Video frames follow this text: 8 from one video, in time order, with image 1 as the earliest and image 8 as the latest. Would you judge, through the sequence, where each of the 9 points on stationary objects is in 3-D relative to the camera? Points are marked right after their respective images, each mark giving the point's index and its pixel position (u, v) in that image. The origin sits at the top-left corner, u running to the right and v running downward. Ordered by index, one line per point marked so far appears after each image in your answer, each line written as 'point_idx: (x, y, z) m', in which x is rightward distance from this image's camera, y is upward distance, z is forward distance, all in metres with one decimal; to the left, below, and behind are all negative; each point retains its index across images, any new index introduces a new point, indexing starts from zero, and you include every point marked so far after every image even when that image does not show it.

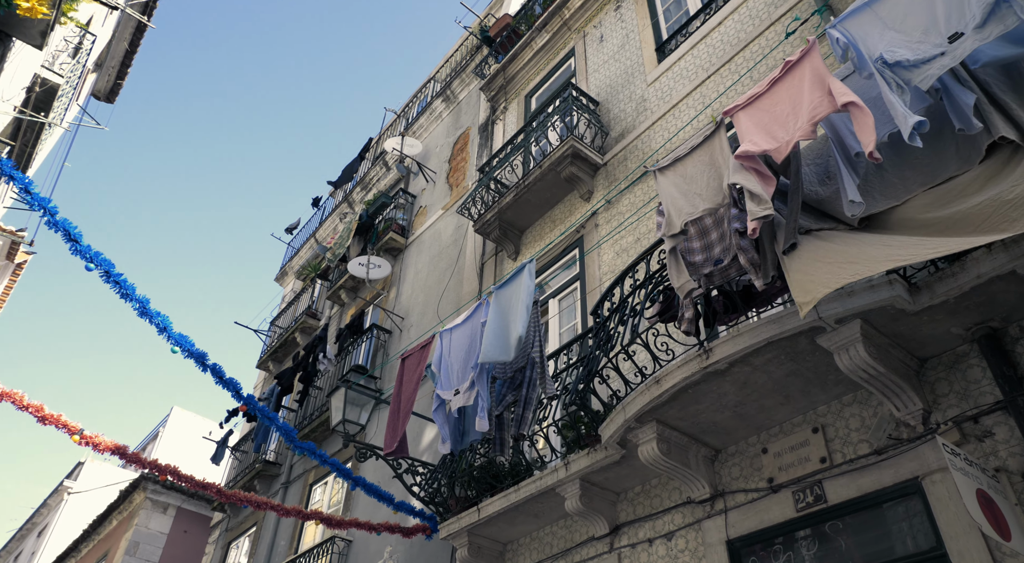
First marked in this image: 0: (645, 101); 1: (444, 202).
0: (+1.8, +2.4, +9.9) m
1: (-1.3, +1.5, +14.0) m
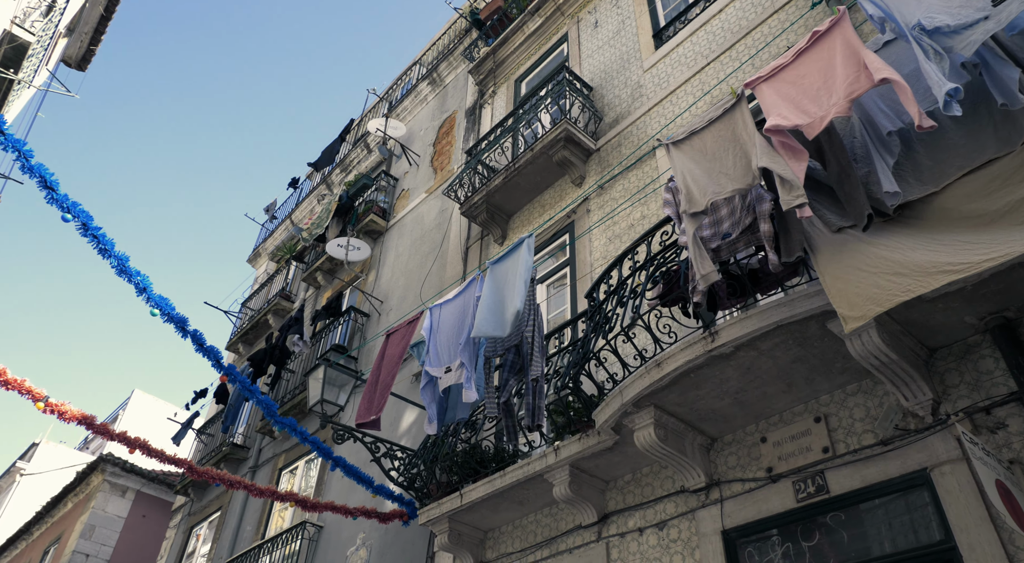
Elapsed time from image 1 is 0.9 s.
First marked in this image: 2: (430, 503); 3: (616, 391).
0: (+1.7, +2.6, +9.7) m
1: (-1.6, +1.8, +13.7) m
2: (-0.9, -2.4, +7.9) m
3: (+0.9, -0.9, +5.9) m
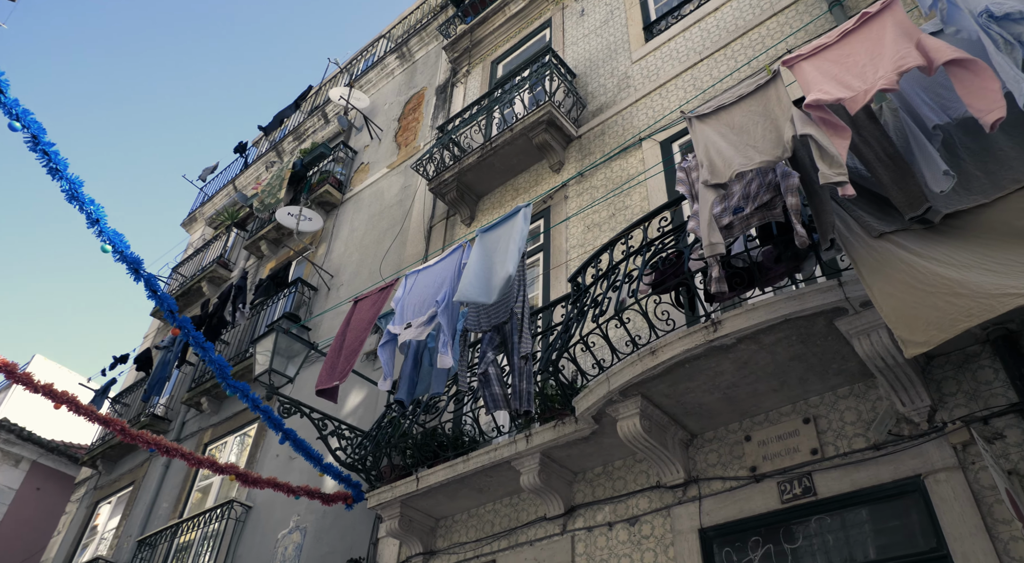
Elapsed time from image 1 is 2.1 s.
0: (+1.5, +2.6, +9.5) m
1: (-2.2, +2.2, +13.2) m
2: (-1.3, -2.1, +7.4) m
3: (+0.7, -0.7, +5.7) m
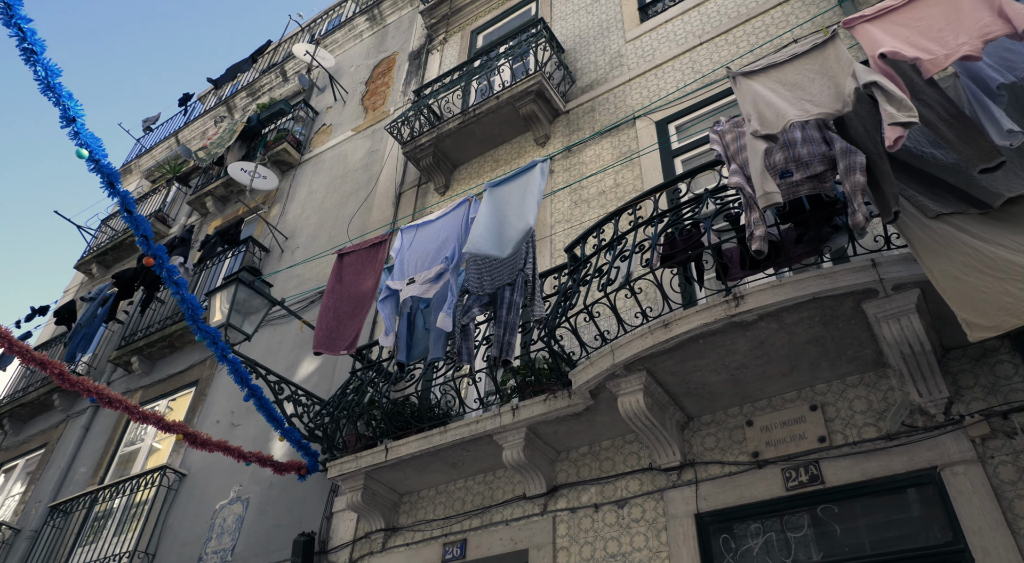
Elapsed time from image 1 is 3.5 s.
0: (+1.4, +2.8, +9.3) m
1: (-2.7, +2.7, +12.5) m
2: (-1.6, -1.6, +6.9) m
3: (+0.7, -0.5, +5.4) m
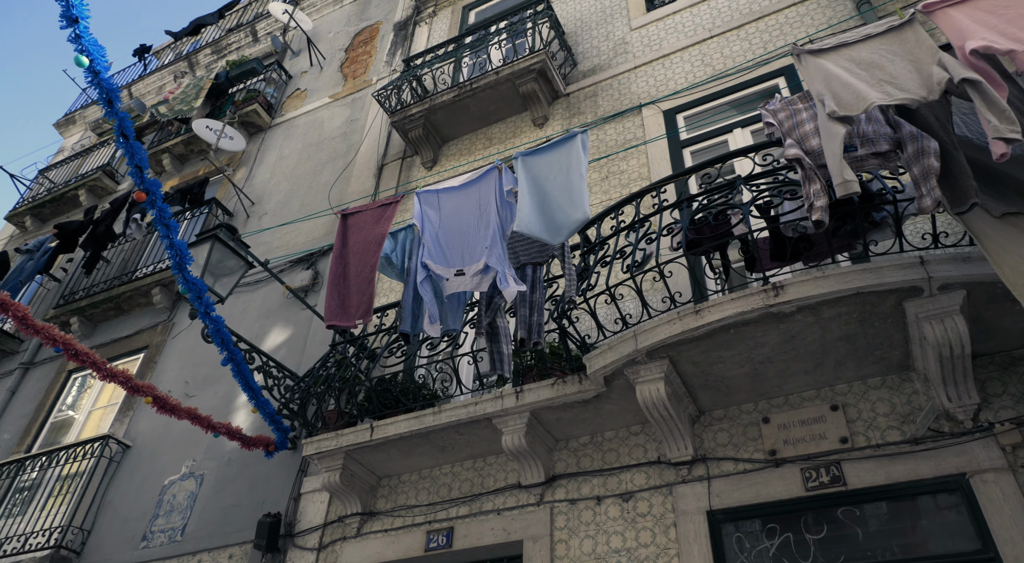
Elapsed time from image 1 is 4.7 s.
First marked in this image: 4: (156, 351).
0: (+1.4, +2.9, +9.0) m
1: (-2.9, +3.1, +12.0) m
2: (-1.7, -1.3, +6.5) m
3: (+0.8, -0.4, +5.1) m
4: (-4.6, -0.9, +9.4) m
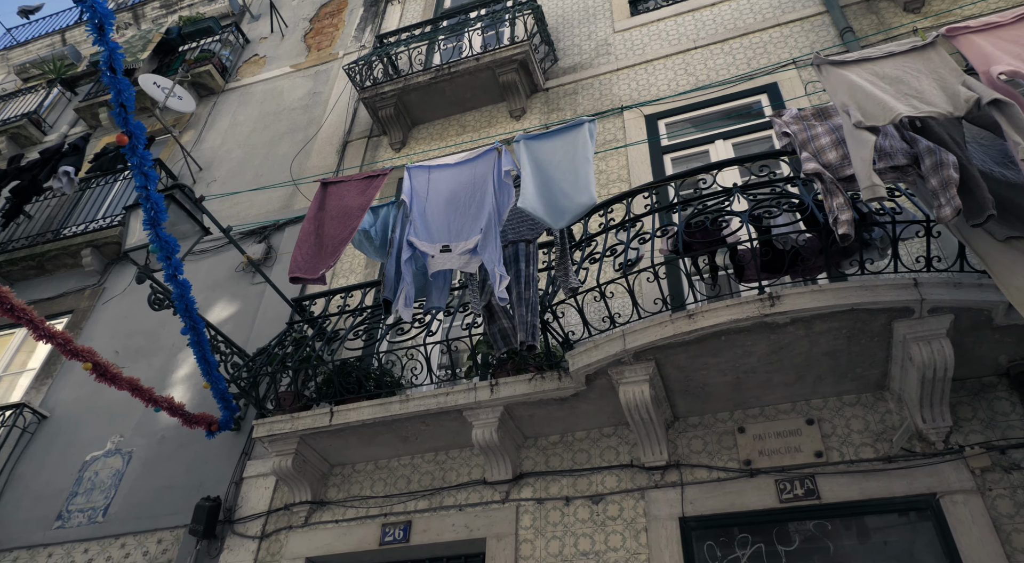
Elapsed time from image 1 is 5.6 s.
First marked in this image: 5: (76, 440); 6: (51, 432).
0: (+1.2, +2.9, +9.0) m
1: (-3.4, +3.5, +11.5) m
2: (-2.0, -1.1, +6.1) m
3: (+0.7, -0.3, +5.0) m
4: (-5.1, -0.4, +8.8) m
5: (-4.4, -1.6, +7.5) m
6: (-4.8, -1.5, +7.7) m
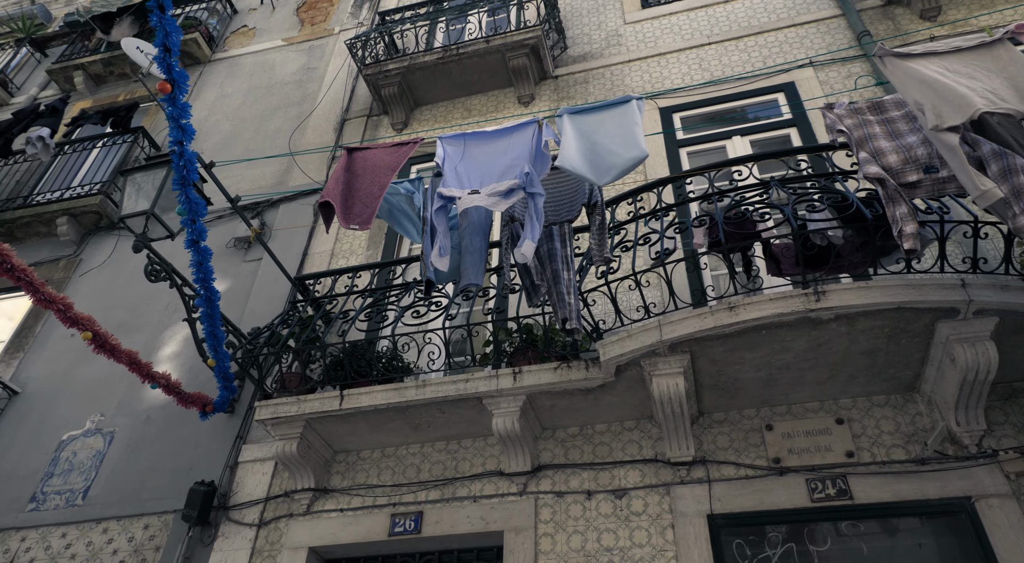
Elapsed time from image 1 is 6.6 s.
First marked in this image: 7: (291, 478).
0: (+1.3, +2.9, +8.9) m
1: (-3.4, +3.7, +11.0) m
2: (-1.9, -0.9, +5.8) m
3: (+0.9, -0.3, +4.9) m
4: (-5.1, -0.1, +8.3) m
5: (-4.4, -1.3, +7.0) m
6: (-4.8, -1.2, +7.2) m
7: (-1.7, -1.5, +5.8) m
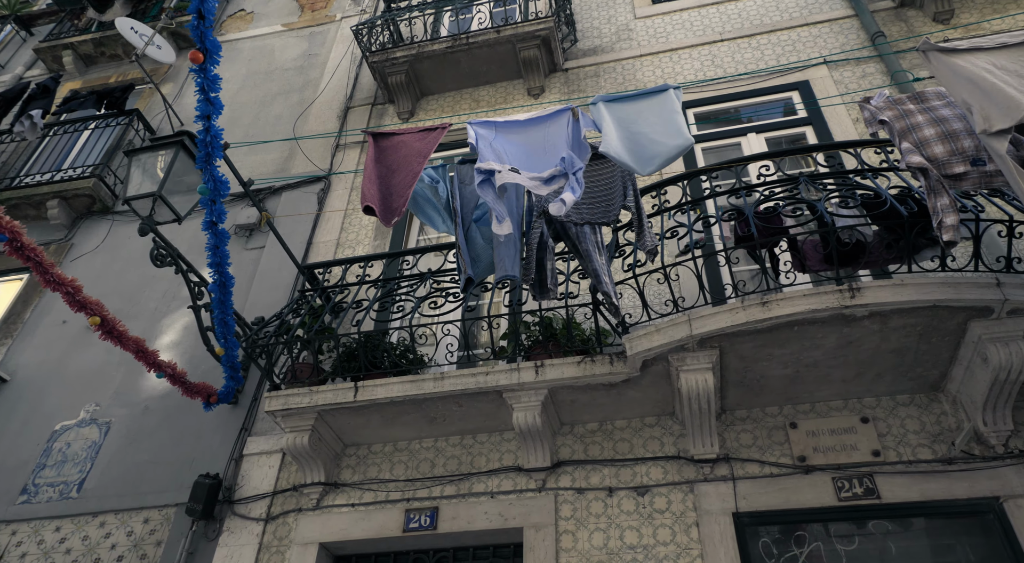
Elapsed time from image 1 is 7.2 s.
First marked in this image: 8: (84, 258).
0: (+1.4, +3.0, +8.8) m
1: (-3.3, +3.9, +10.8) m
2: (-1.7, -0.8, +5.6) m
3: (+1.1, -0.2, +4.8) m
4: (-5.0, +0.1, +8.0) m
5: (-4.3, -1.1, +6.7) m
6: (-4.7, -1.1, +6.9) m
7: (-1.6, -1.5, +5.6) m
8: (-4.7, +0.3, +8.0) m
